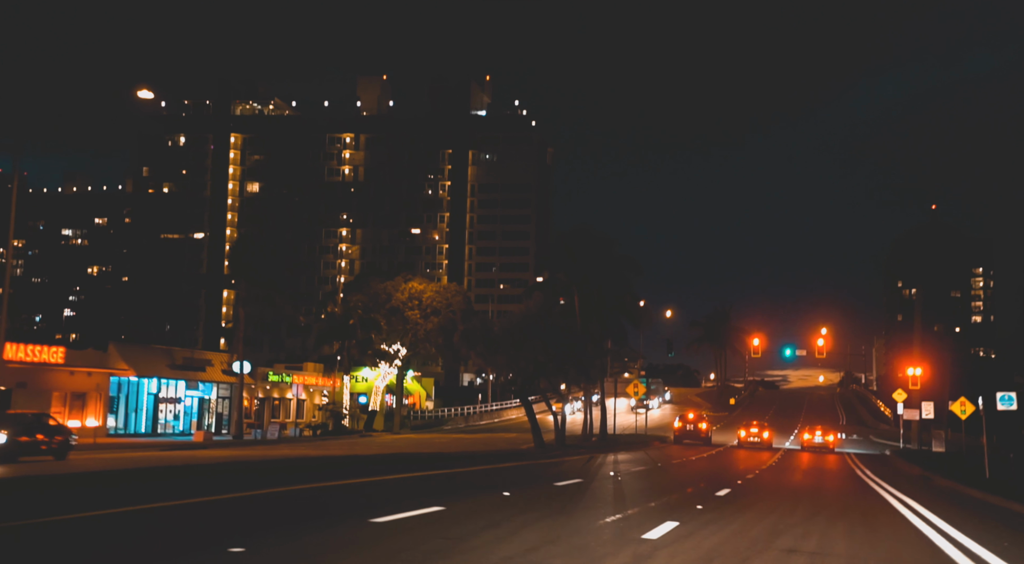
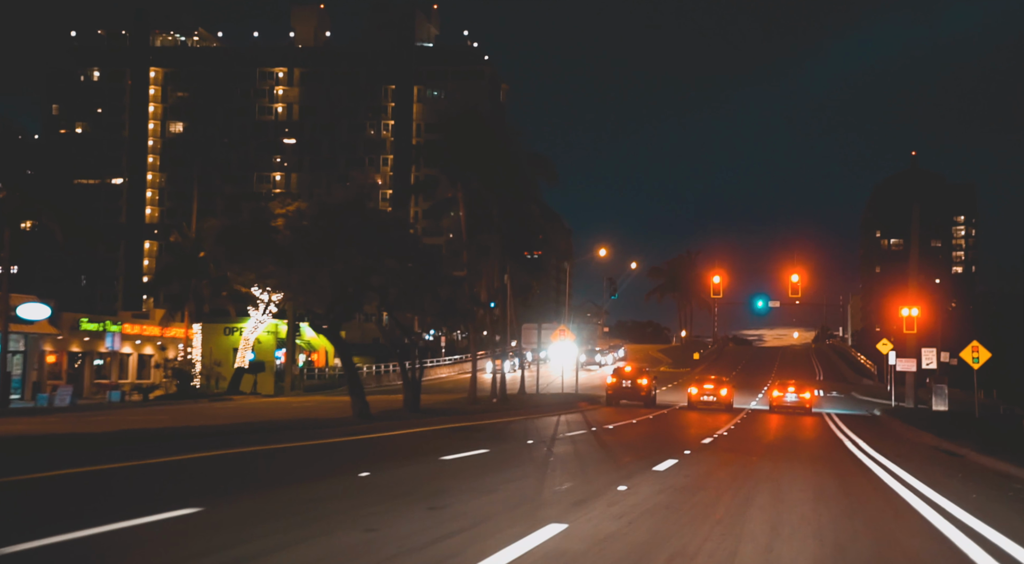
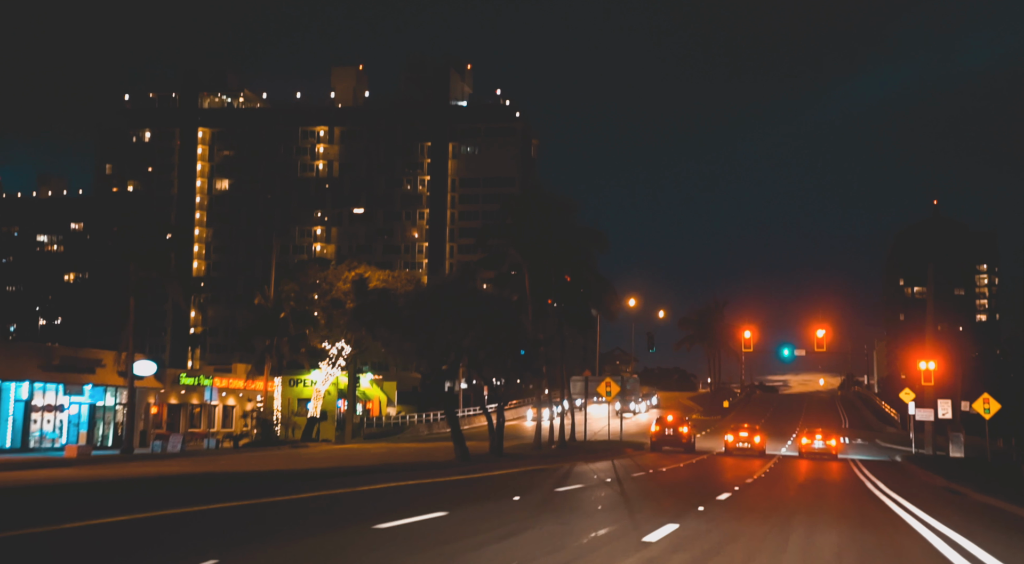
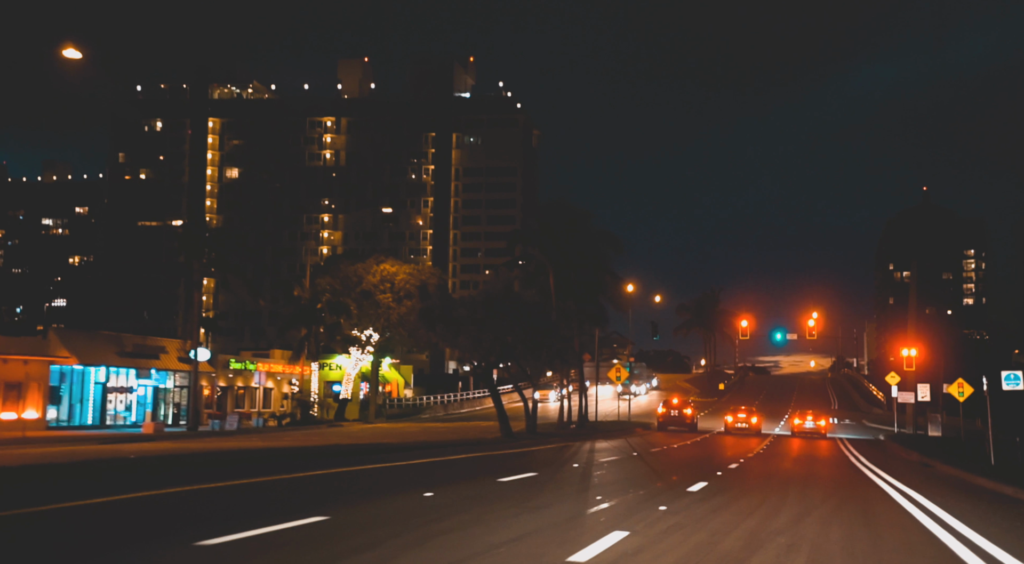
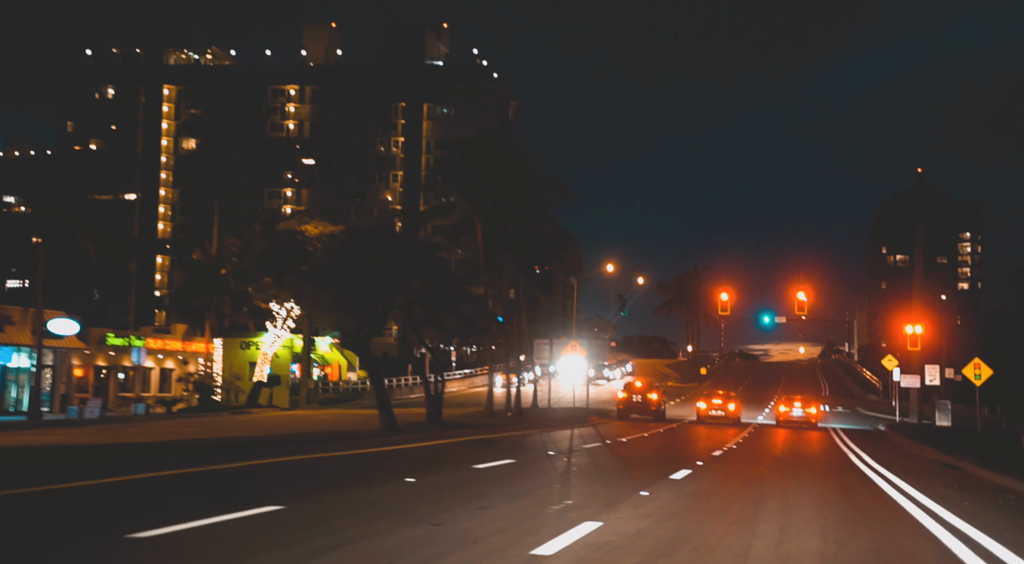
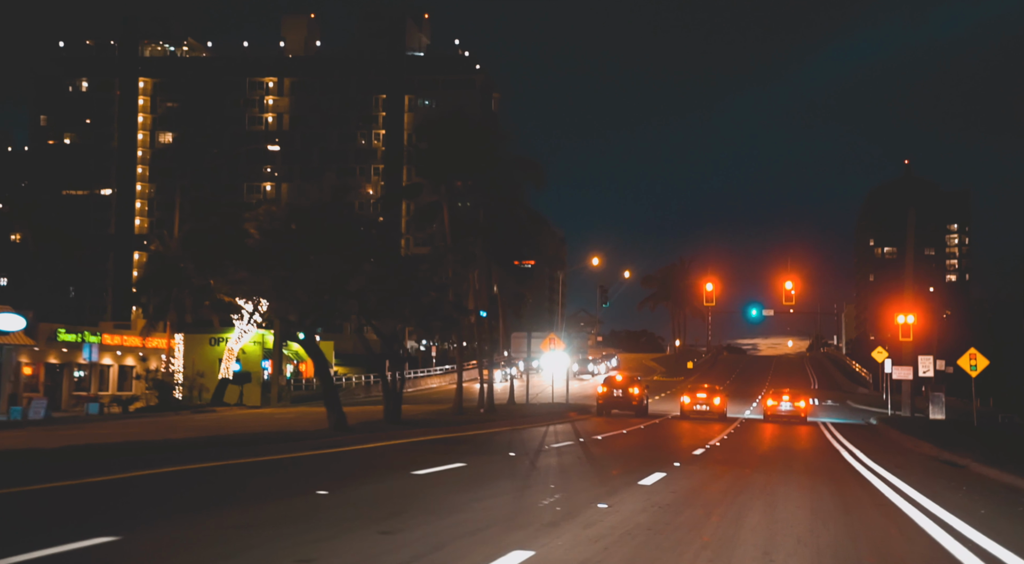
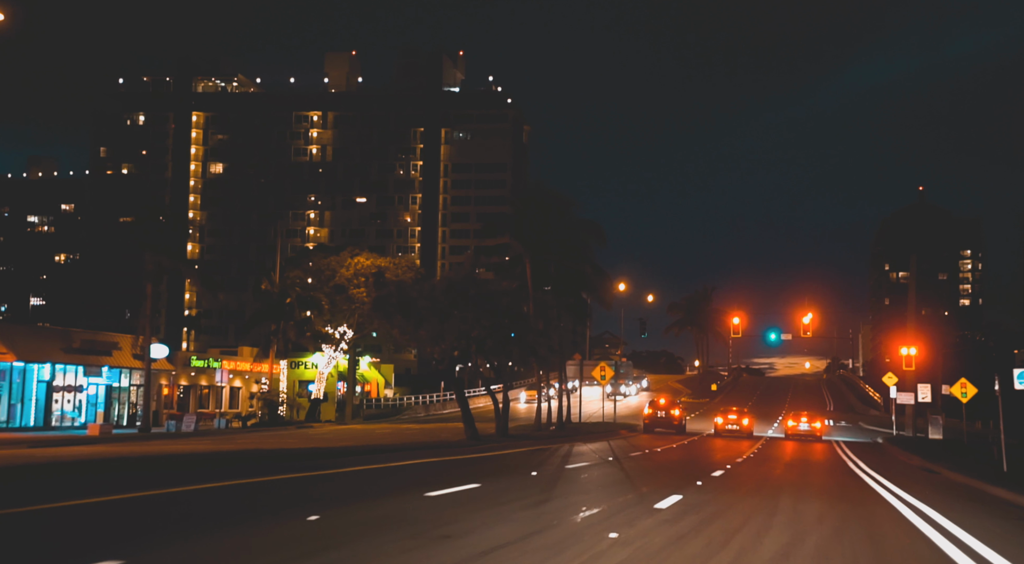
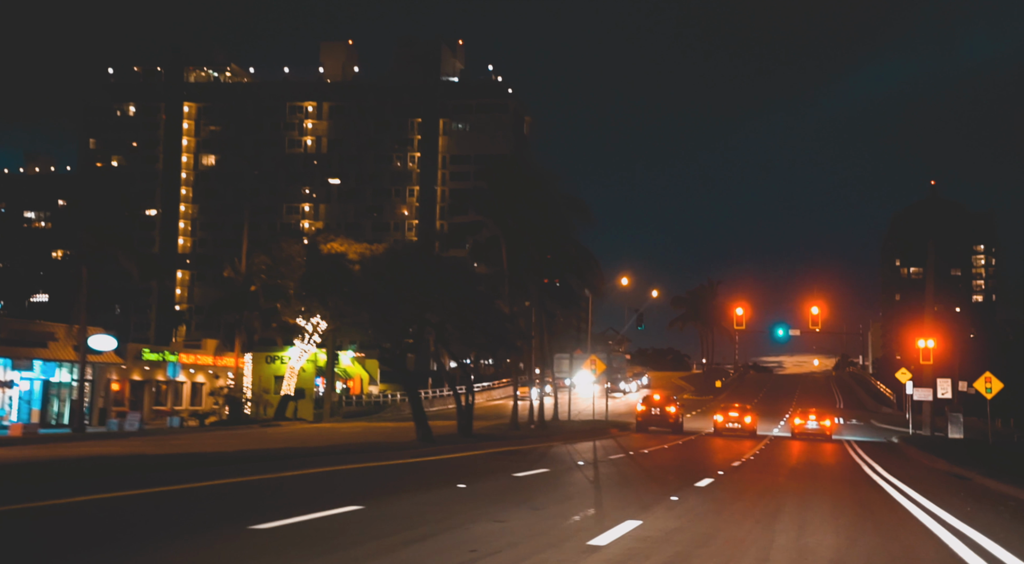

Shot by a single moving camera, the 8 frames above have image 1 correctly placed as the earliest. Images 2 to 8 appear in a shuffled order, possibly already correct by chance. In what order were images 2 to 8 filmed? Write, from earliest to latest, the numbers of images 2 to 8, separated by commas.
4, 7, 3, 8, 5, 2, 6
